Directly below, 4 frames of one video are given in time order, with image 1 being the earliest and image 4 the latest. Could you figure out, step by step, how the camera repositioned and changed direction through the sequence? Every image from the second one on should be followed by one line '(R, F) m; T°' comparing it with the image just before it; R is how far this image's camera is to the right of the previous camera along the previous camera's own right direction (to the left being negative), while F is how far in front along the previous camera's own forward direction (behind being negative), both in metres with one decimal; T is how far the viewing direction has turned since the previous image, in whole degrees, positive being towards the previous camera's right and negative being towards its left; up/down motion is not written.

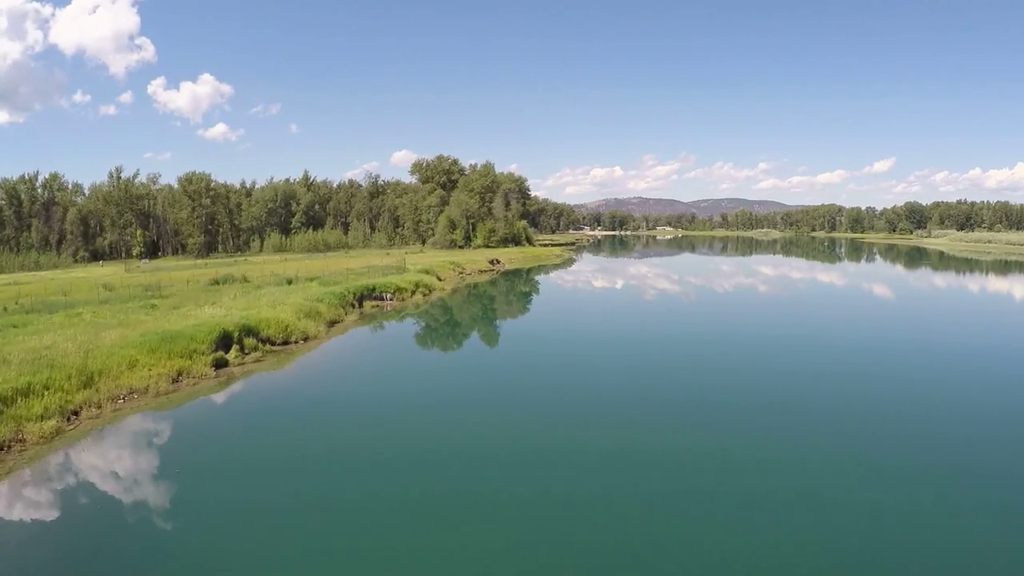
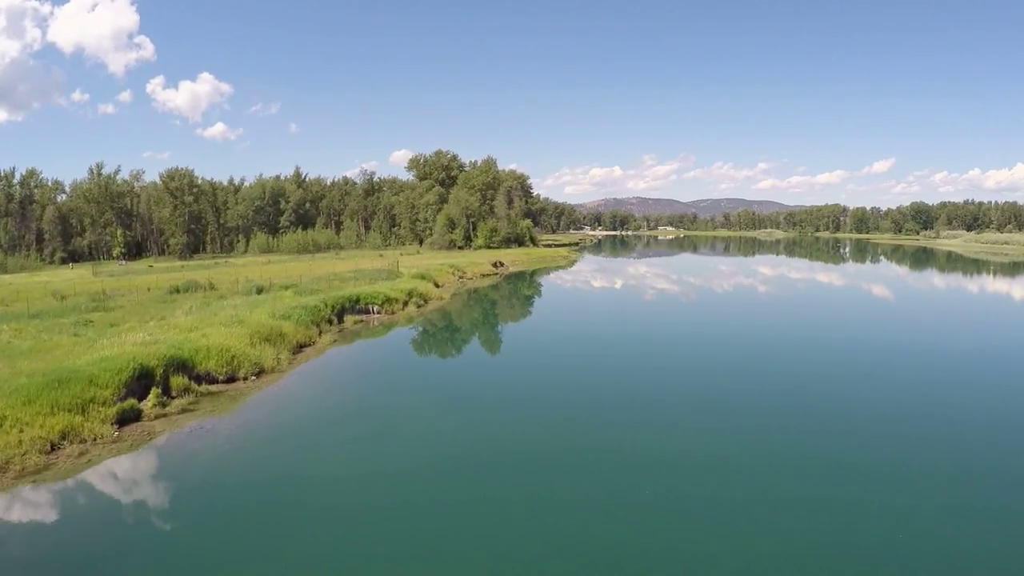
(-0.3, +2.5) m; 0°
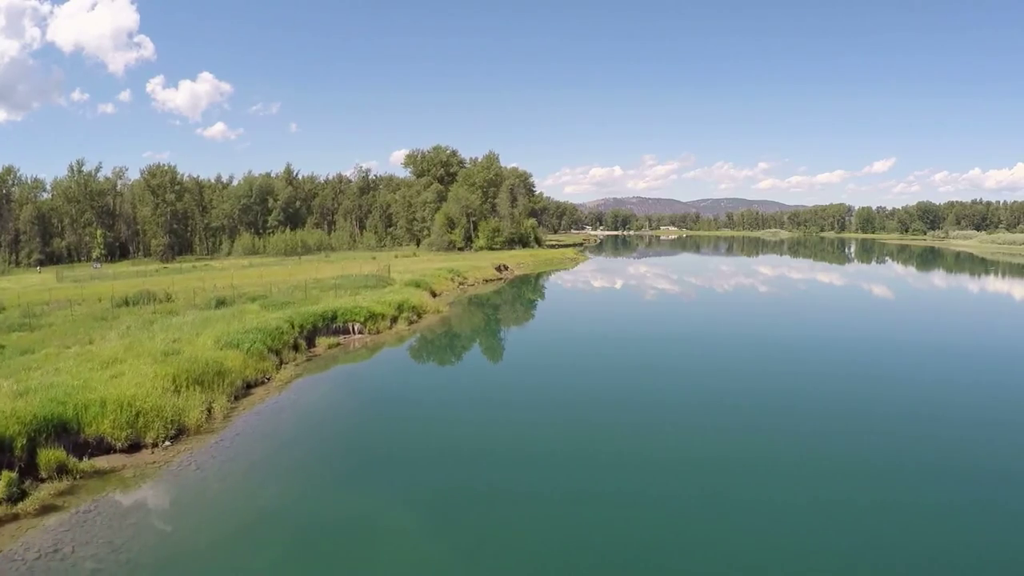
(-0.2, +2.4) m; 0°
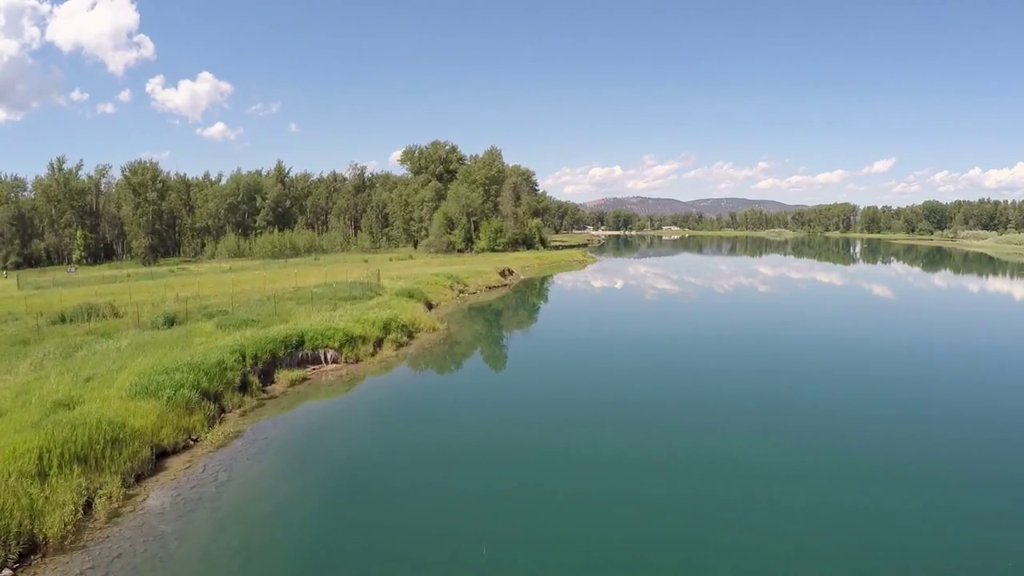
(-0.2, +2.1) m; 0°
